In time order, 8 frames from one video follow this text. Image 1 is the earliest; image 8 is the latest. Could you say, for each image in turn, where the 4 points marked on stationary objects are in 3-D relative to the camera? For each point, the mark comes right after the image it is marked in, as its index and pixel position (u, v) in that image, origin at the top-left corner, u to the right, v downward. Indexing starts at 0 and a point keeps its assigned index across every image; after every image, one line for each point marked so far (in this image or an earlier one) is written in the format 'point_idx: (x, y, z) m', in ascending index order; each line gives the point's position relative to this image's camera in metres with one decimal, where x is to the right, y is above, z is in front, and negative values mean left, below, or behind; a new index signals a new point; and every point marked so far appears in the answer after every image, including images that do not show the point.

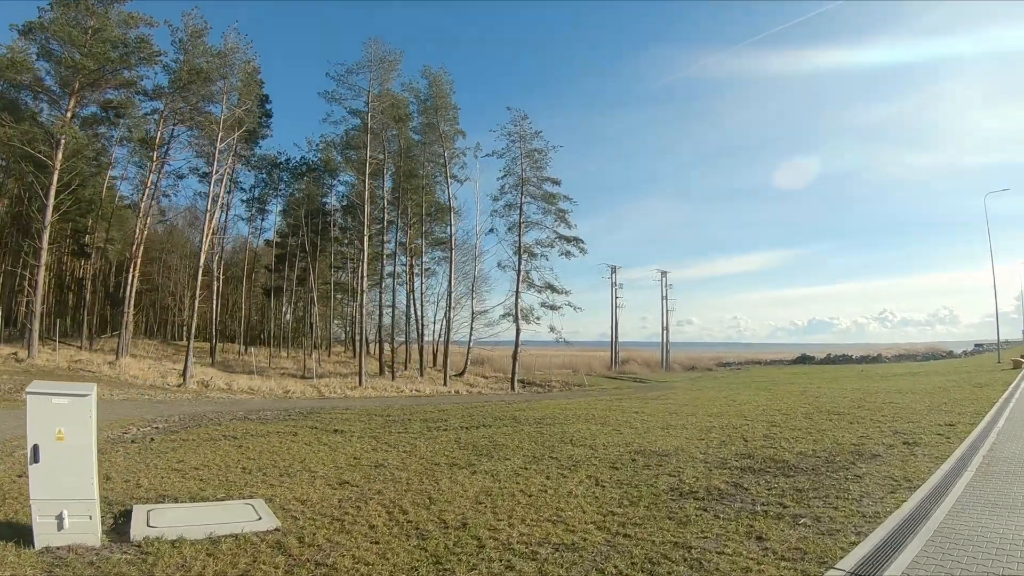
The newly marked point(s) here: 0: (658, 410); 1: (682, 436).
0: (+3.9, -3.3, +14.5) m
1: (+3.1, -2.7, +9.8) m
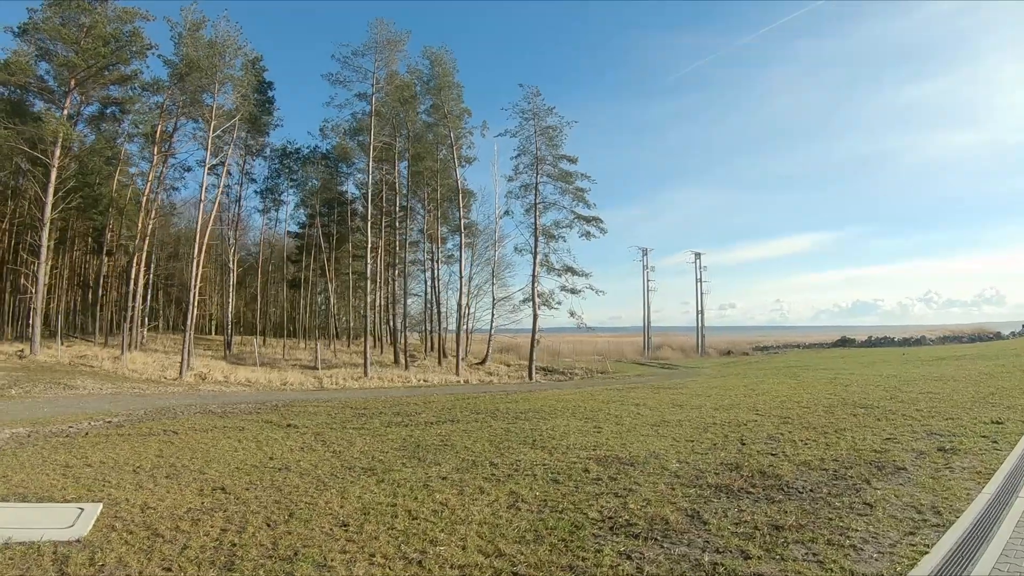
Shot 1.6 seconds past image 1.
0: (+3.6, -2.8, +13.0) m
1: (+2.4, -2.3, +8.5) m
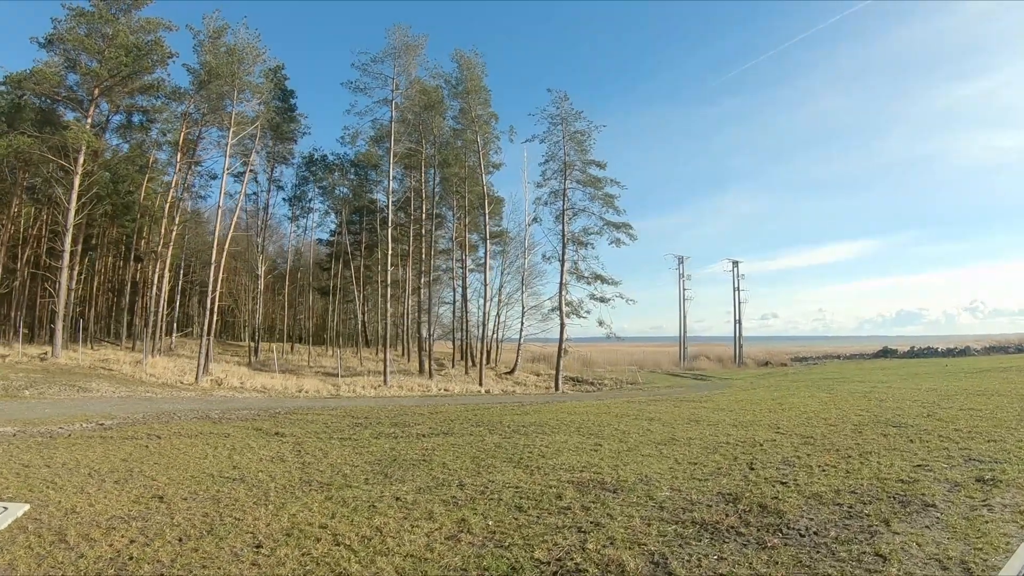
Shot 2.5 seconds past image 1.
0: (+3.7, -2.9, +12.0) m
1: (+2.2, -2.4, +7.6) m
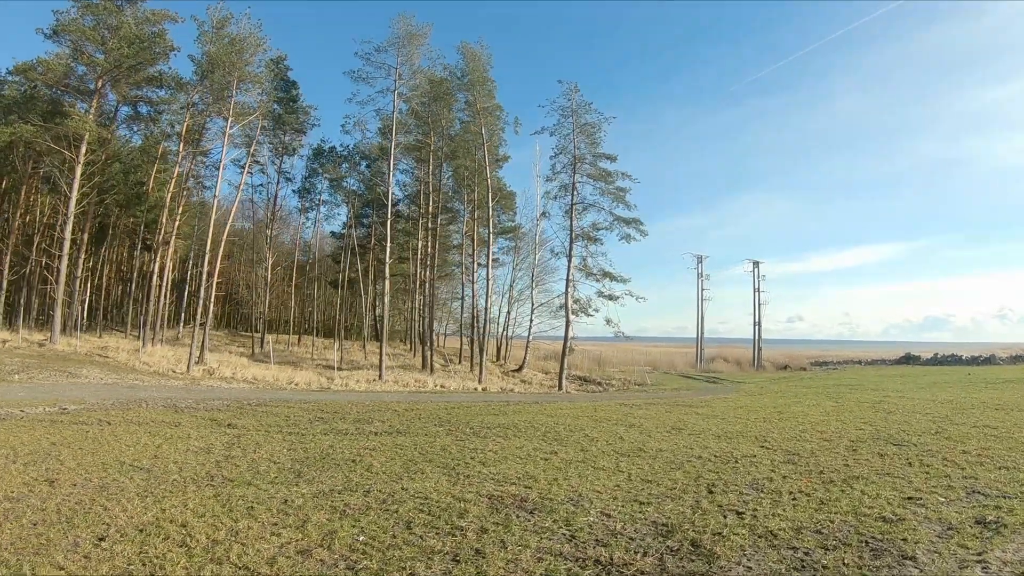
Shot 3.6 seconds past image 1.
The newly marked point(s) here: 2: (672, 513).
0: (+3.2, -2.9, +11.3) m
1: (+1.4, -2.3, +6.9) m
2: (+1.6, -2.2, +5.3) m
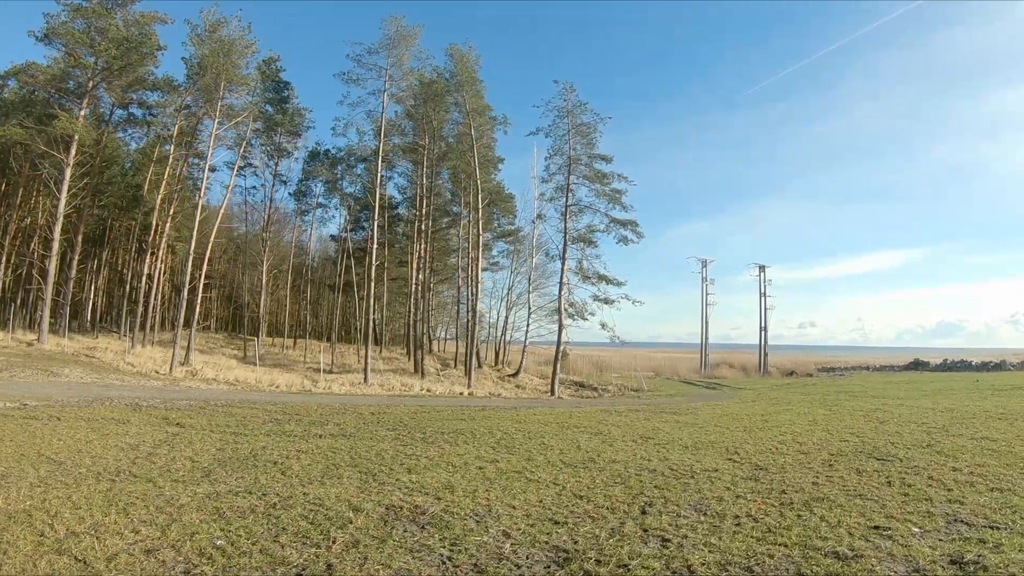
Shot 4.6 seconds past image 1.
0: (+2.4, -2.9, +10.9) m
1: (+0.5, -2.3, +6.6) m
2: (+0.6, -2.2, +5.0) m
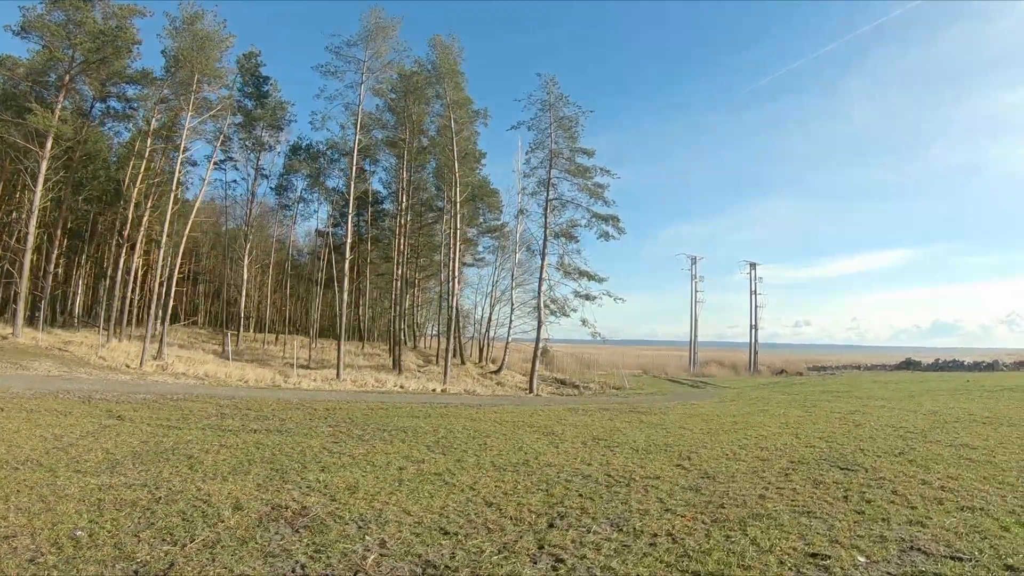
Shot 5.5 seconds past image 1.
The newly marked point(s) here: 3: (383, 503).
0: (+1.4, -2.9, +10.8) m
1: (-0.5, -2.3, +6.5) m
2: (-0.4, -2.2, +4.9) m
3: (-1.3, -2.1, +5.7) m
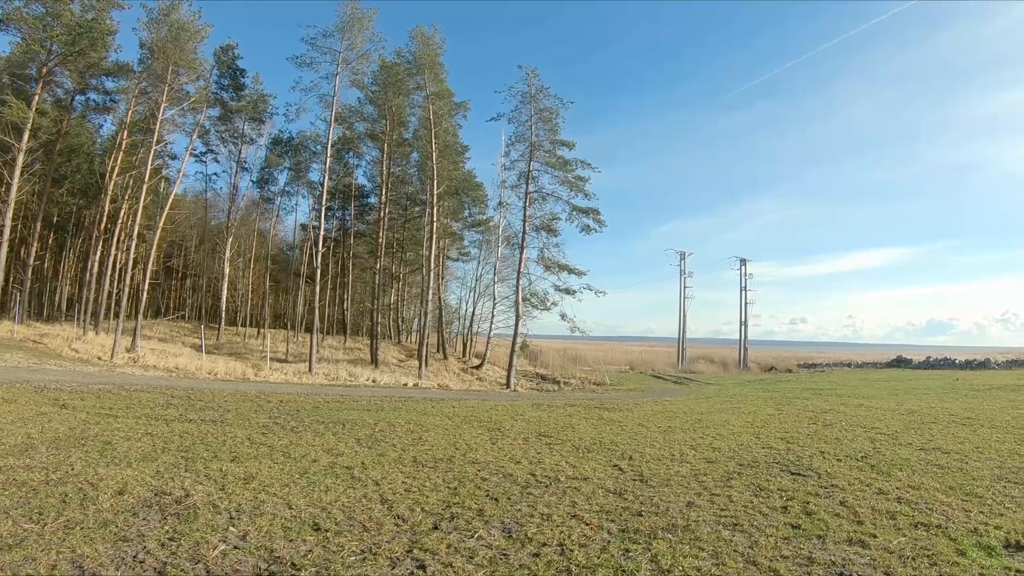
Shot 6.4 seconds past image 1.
0: (+0.3, -2.8, +10.8) m
1: (-1.6, -2.2, +6.5) m
2: (-1.5, -2.1, +4.9) m
3: (-2.4, -2.1, +5.7) m
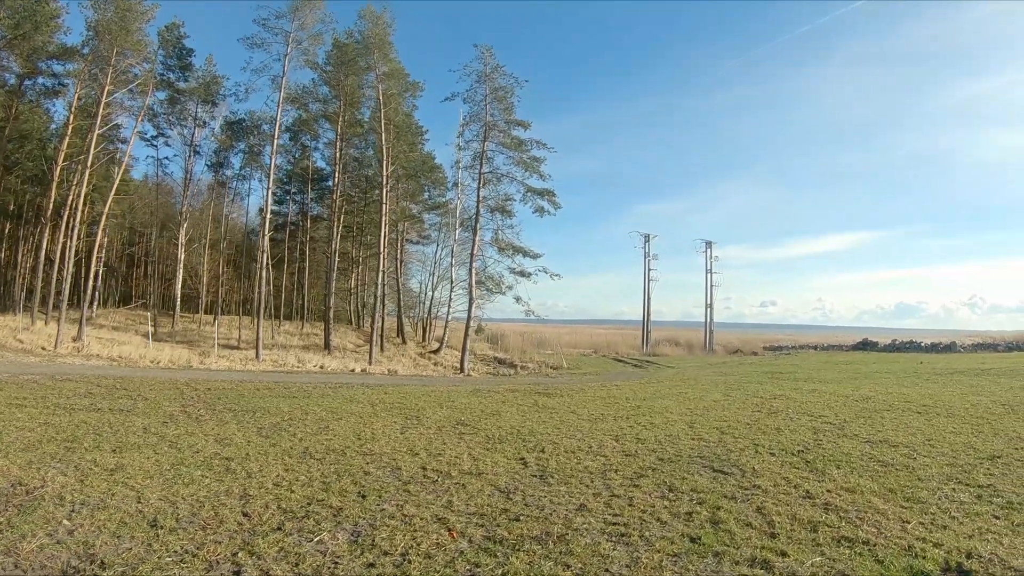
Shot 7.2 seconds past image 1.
0: (-1.3, -2.6, +11.0) m
1: (-3.2, -2.2, +6.7) m
2: (-3.1, -2.2, +5.0) m
3: (-4.0, -2.1, +5.8) m
